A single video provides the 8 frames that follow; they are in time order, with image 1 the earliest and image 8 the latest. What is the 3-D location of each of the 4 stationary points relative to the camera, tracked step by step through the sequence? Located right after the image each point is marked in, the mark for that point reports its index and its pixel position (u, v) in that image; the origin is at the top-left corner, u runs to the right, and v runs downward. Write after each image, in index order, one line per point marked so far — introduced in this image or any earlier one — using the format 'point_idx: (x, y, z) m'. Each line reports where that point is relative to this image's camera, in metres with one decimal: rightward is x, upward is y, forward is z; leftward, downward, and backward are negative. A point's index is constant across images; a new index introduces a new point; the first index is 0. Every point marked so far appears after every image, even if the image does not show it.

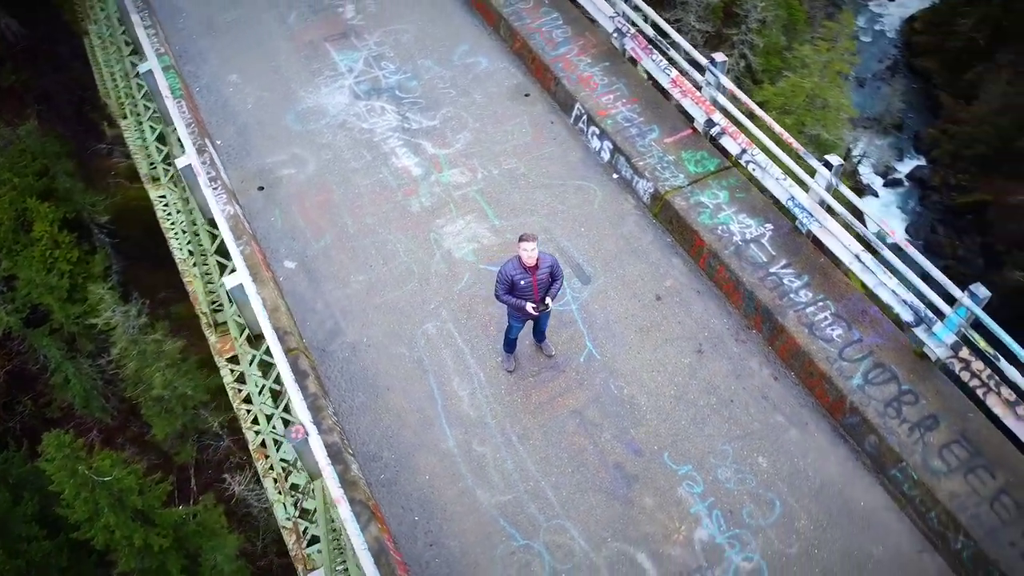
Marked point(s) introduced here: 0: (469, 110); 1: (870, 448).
0: (-0.4, +1.9, +8.5) m
1: (+2.7, -1.2, +6.0) m
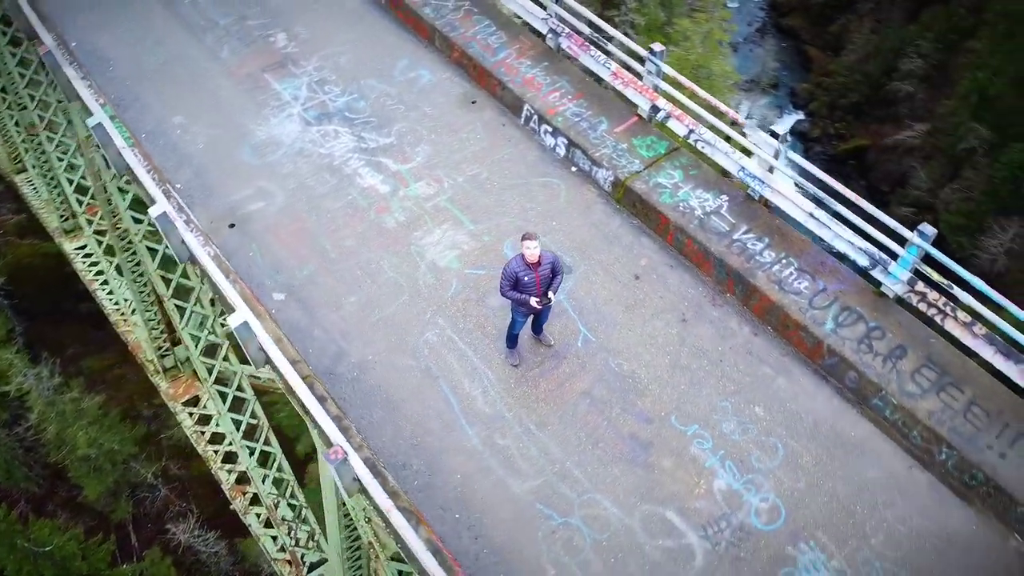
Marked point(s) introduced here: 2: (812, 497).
0: (-1.0, +1.8, +8.7) m
1: (+2.8, -0.8, +6.7) m
2: (+2.3, -1.6, +6.2) m
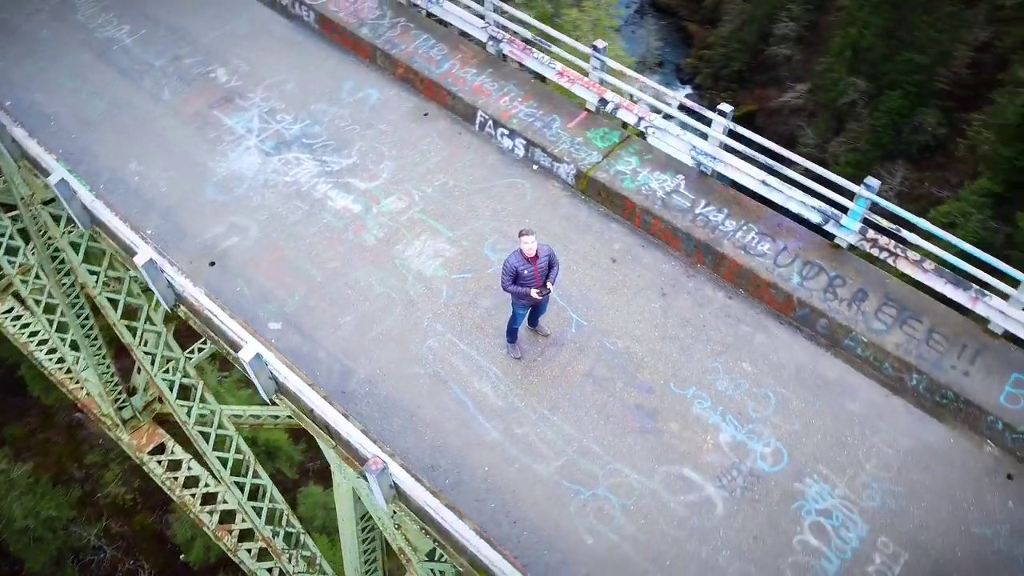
0: (-1.4, +1.6, +9.0) m
1: (+2.8, -0.4, +7.3) m
2: (+2.5, -1.2, +6.8) m
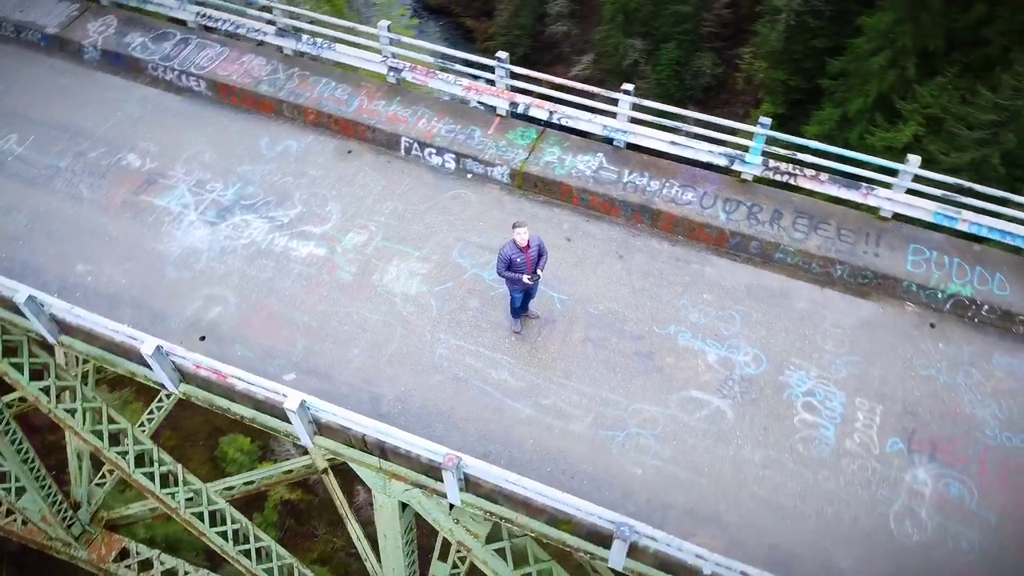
0: (-2.3, +1.2, +9.4) m
1: (+2.6, +0.4, +8.6) m
2: (+2.6, -0.5, +8.1) m
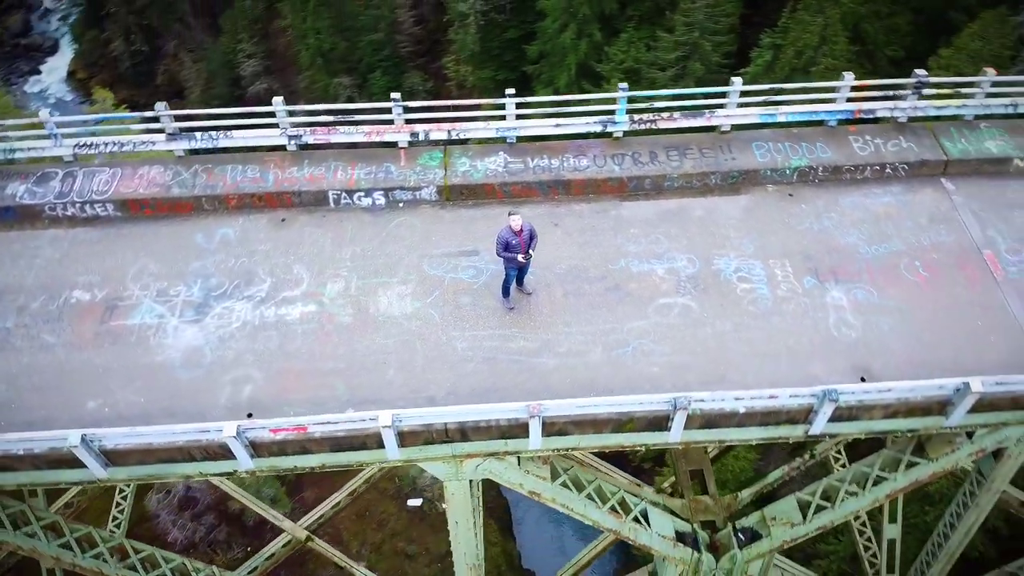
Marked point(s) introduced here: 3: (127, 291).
0: (-3.0, +0.4, +10.2) m
1: (+1.8, +1.4, +10.8) m
2: (+2.3, +0.6, +10.3) m
3: (-4.7, 0.0, +9.9) m
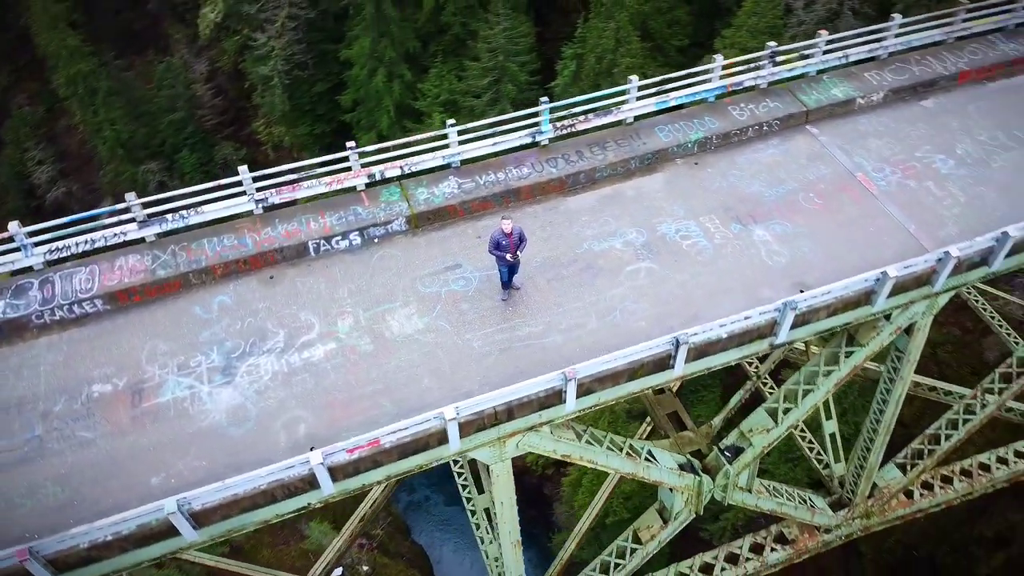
0: (-3.2, -0.3, +11.0) m
1: (+1.1, +1.7, +12.5) m
2: (+1.8, +1.1, +12.1) m
3: (-4.6, -1.1, +10.3) m
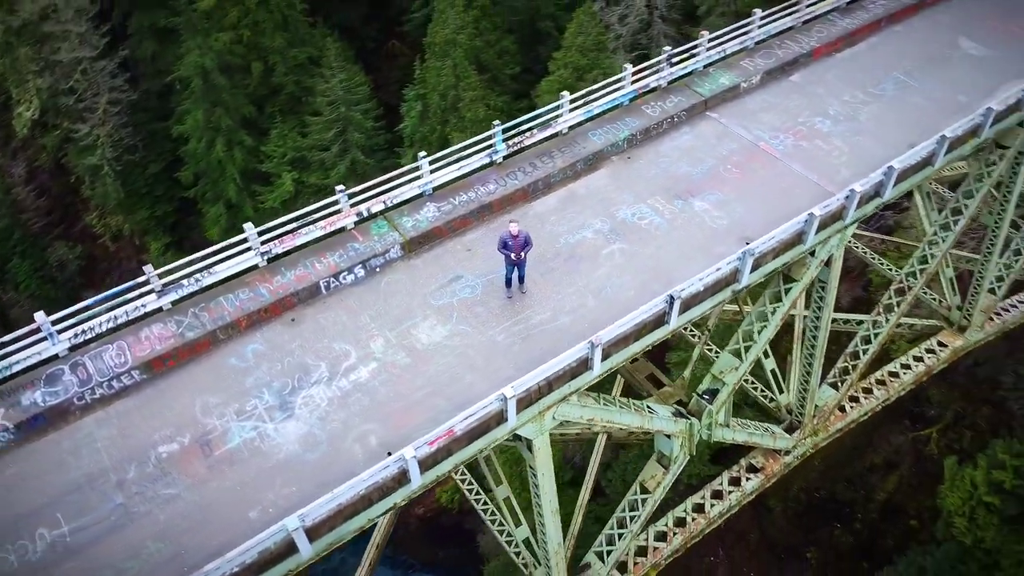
0: (-3.0, -0.9, +11.9) m
1: (+0.5, +1.8, +14.3) m
2: (+1.4, +1.3, +13.9) m
3: (-4.1, -1.9, +11.0) m
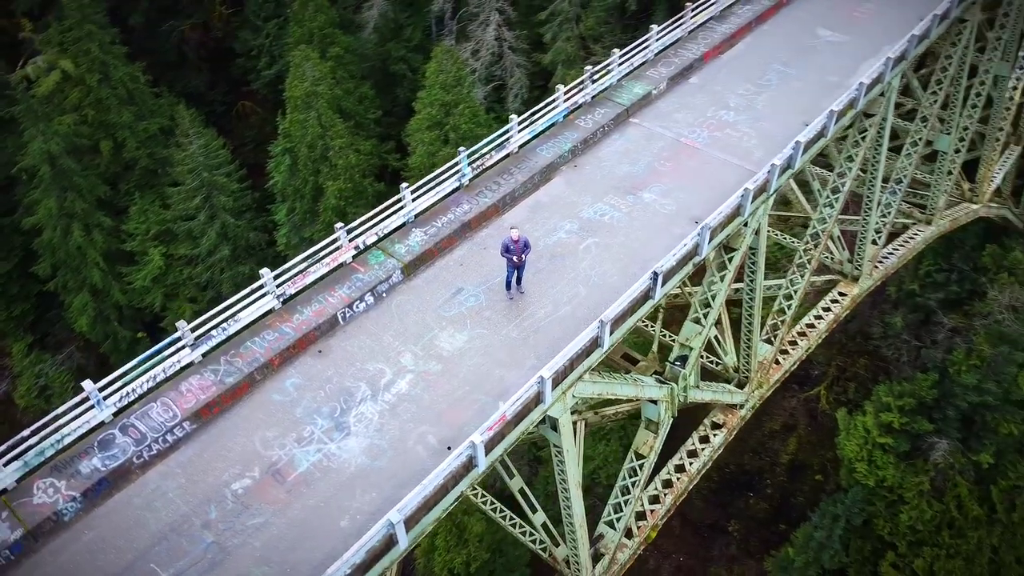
0: (-2.7, -1.3, +12.9) m
1: (-0.1, +1.7, +15.8) m
2: (+0.9, +1.4, +15.6) m
3: (-3.5, -2.4, +11.8) m
